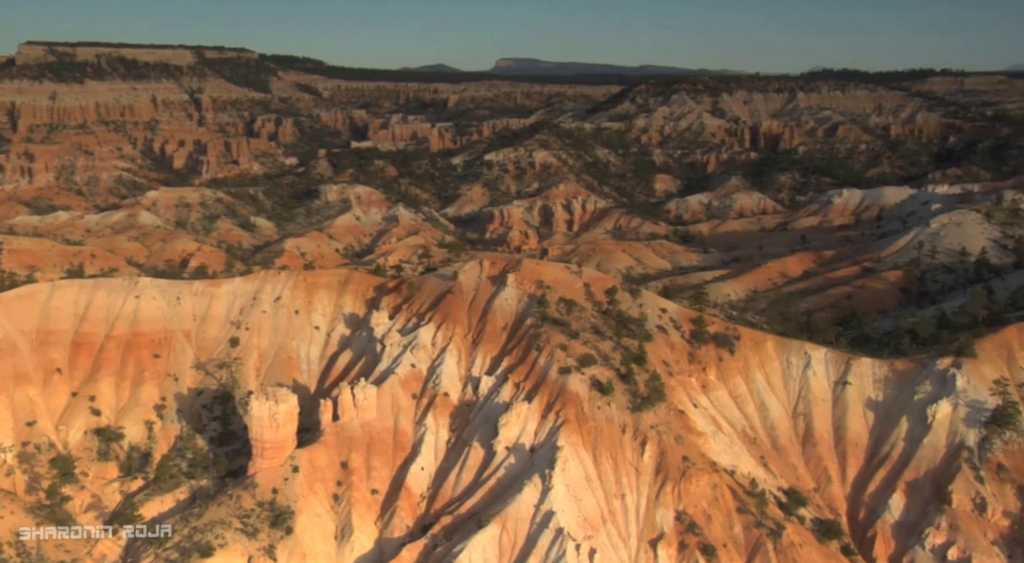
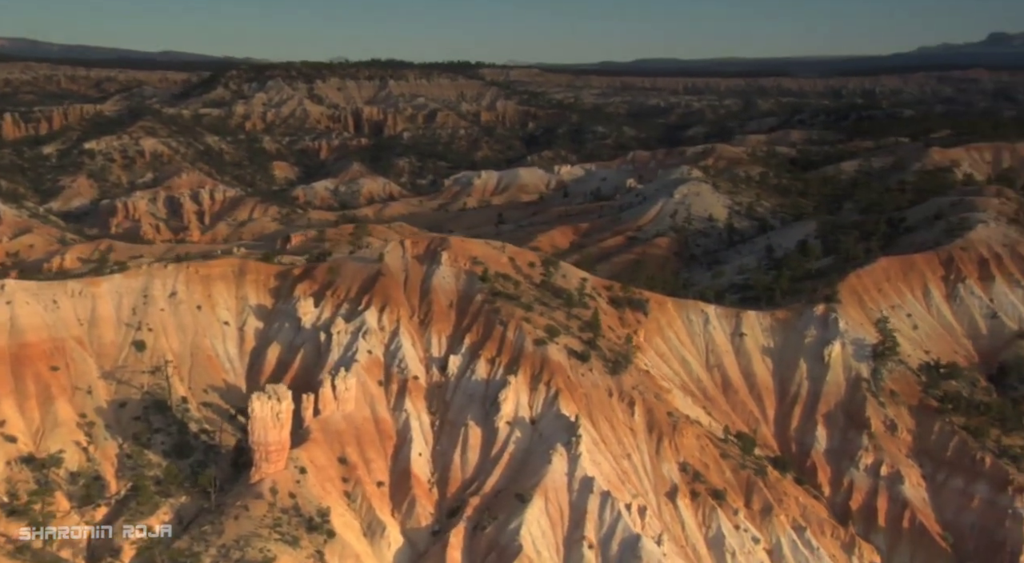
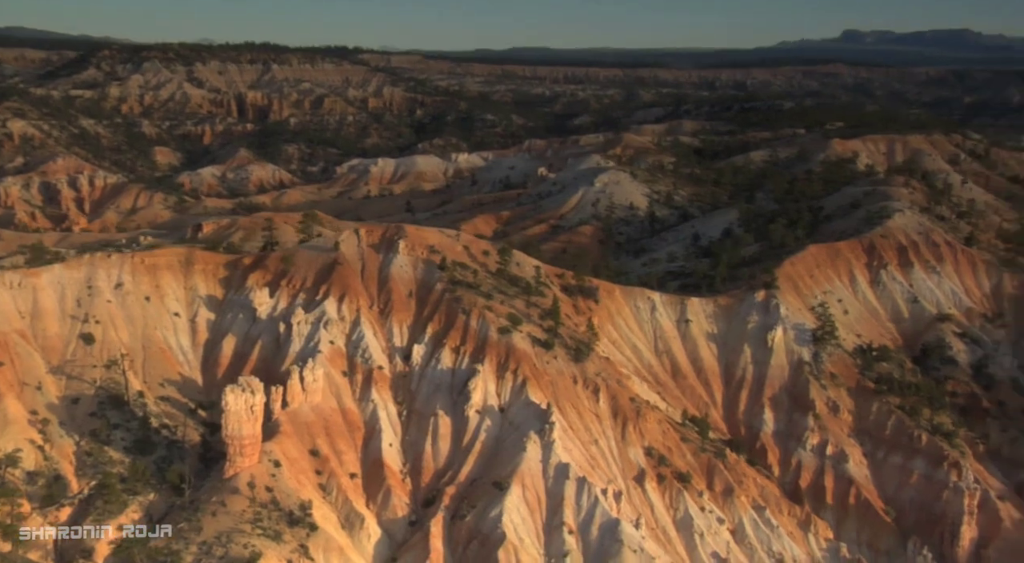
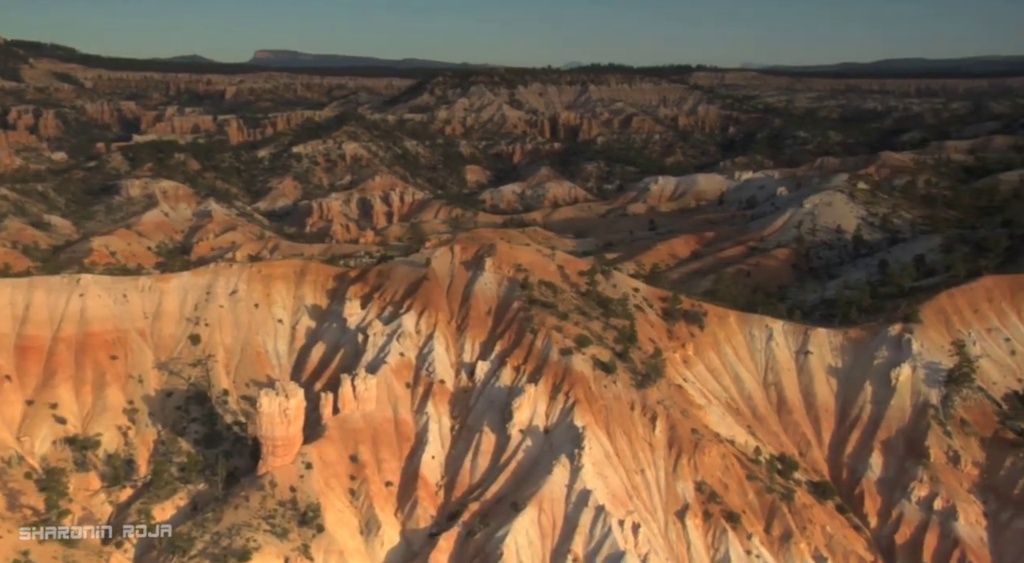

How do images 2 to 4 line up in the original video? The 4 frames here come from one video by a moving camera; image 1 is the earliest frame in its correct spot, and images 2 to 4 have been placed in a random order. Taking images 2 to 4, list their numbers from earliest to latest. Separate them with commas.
4, 2, 3
